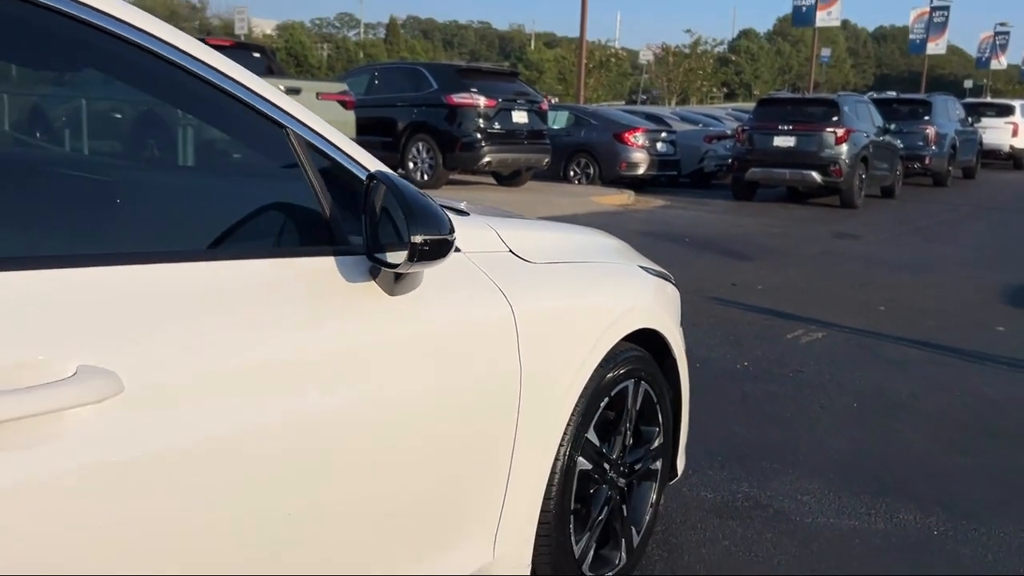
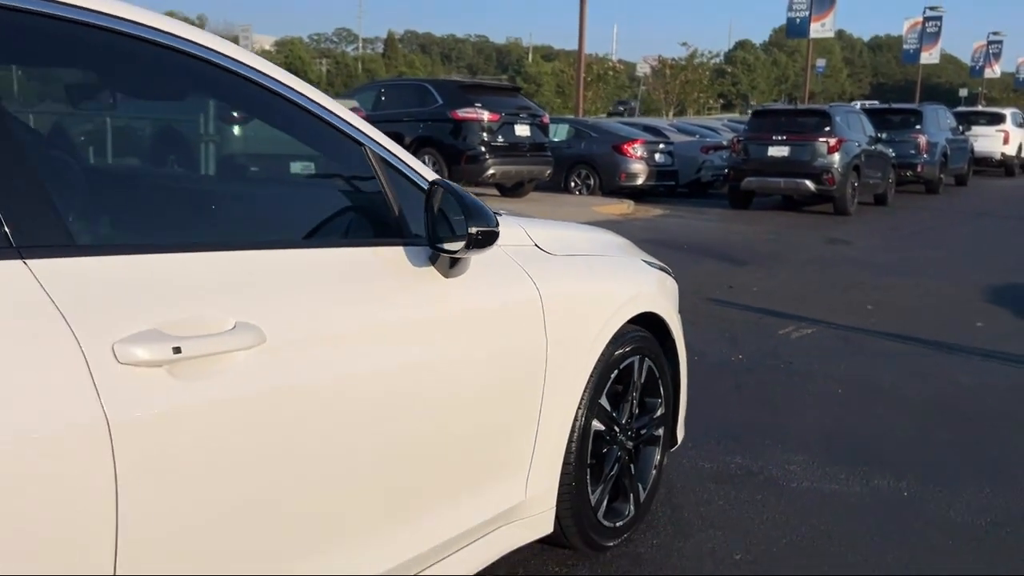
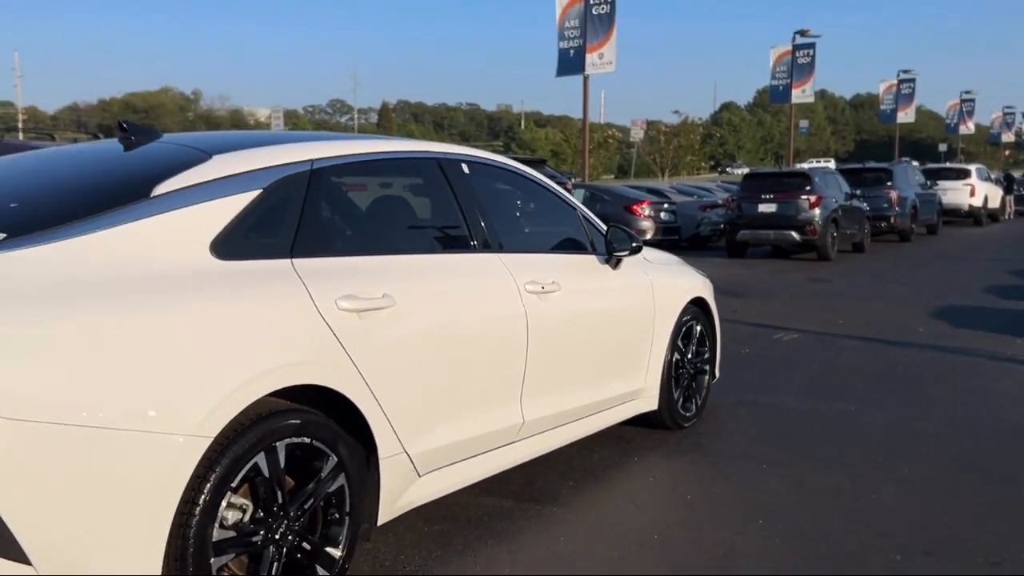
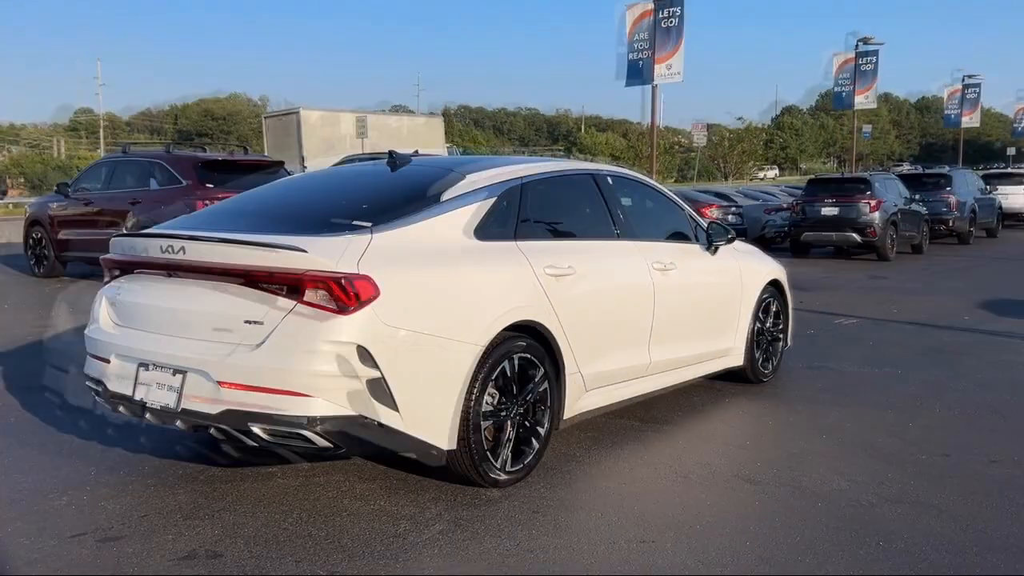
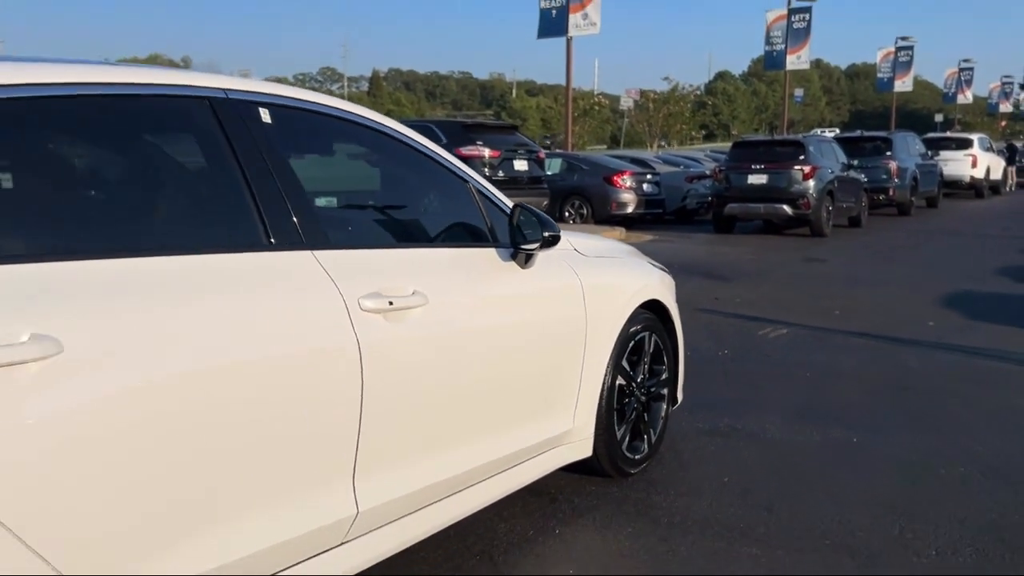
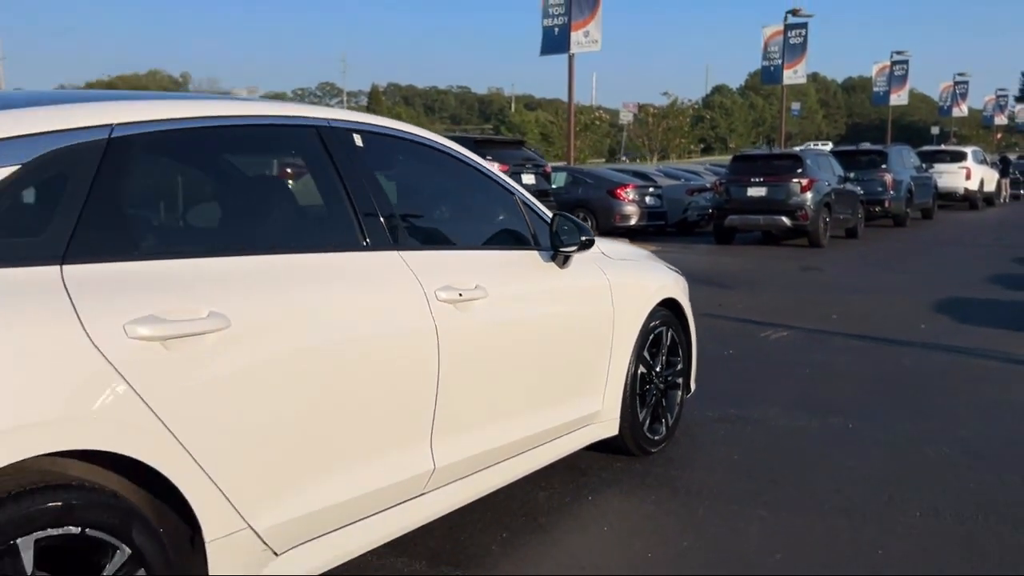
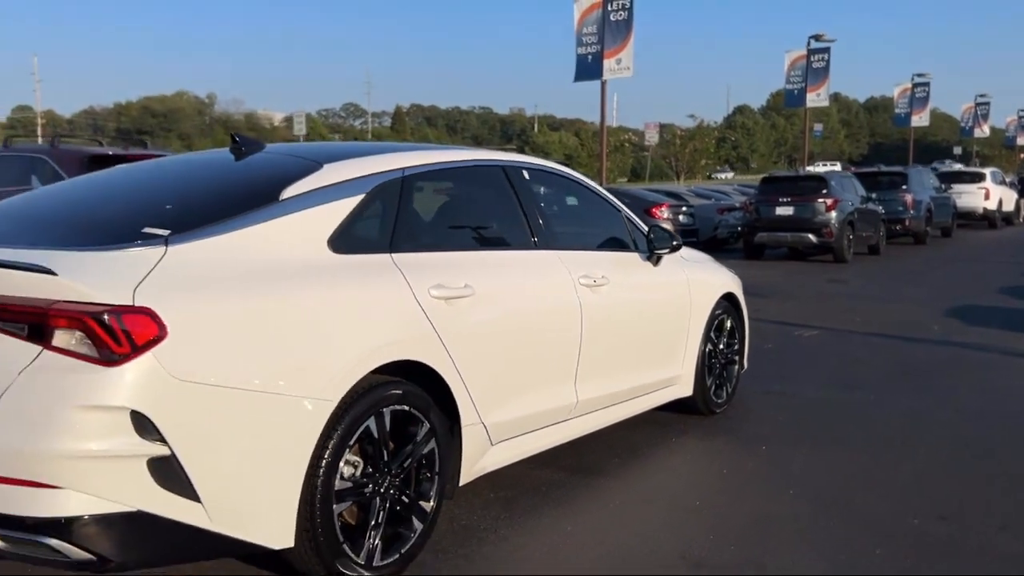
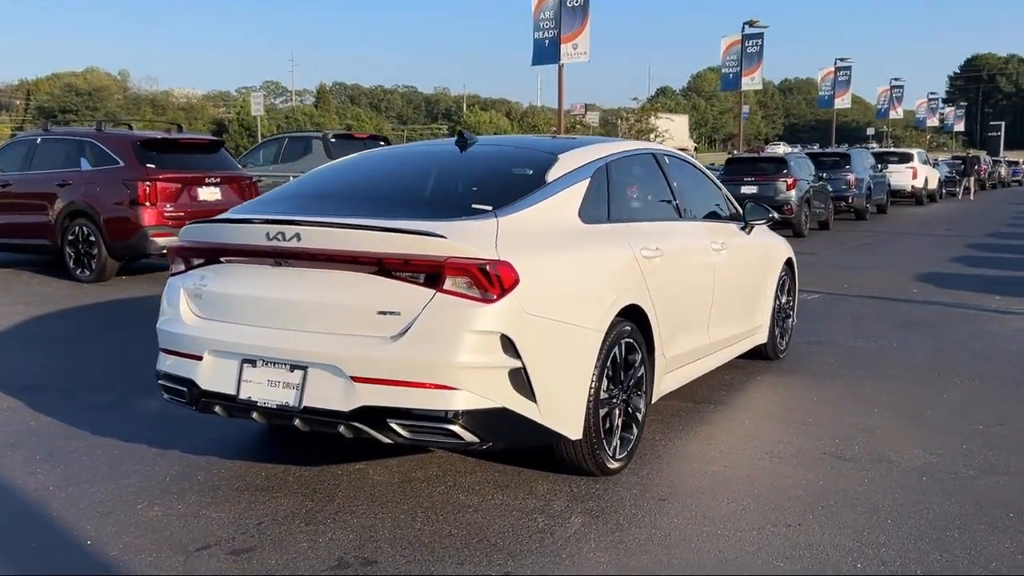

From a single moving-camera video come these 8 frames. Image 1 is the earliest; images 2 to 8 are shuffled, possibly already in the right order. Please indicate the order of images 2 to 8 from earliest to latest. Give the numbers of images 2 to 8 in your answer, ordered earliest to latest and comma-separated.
2, 5, 6, 3, 7, 4, 8
